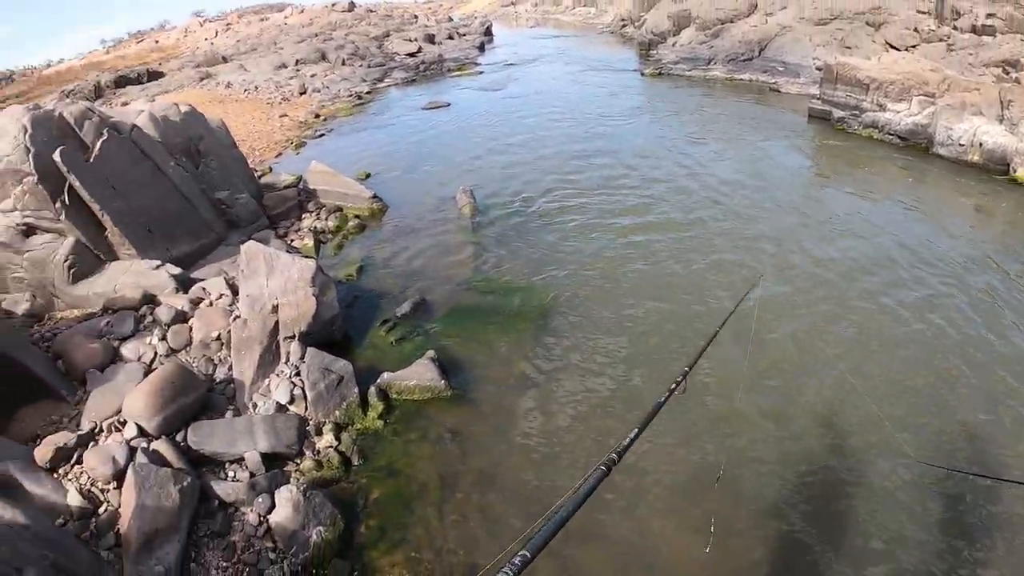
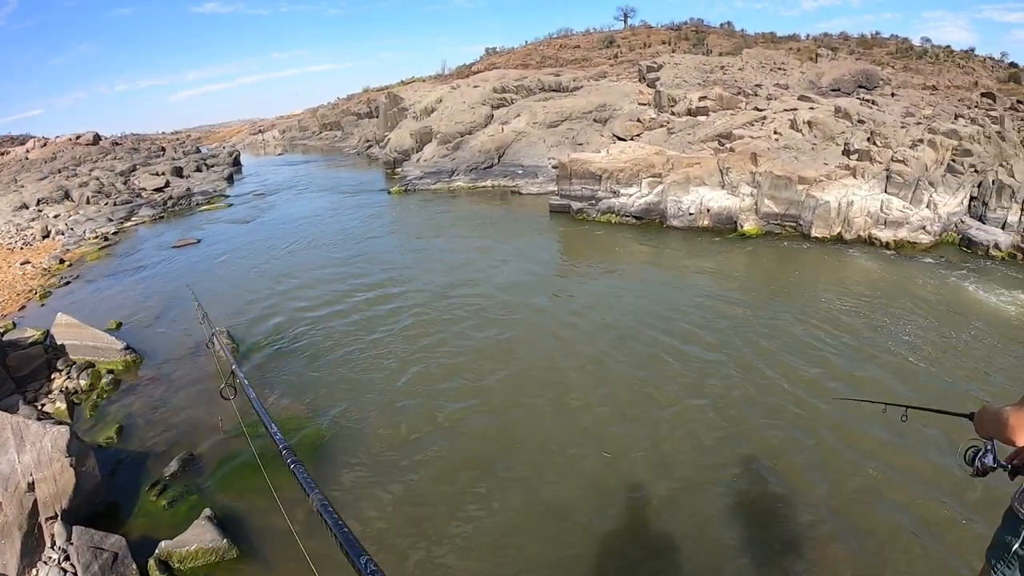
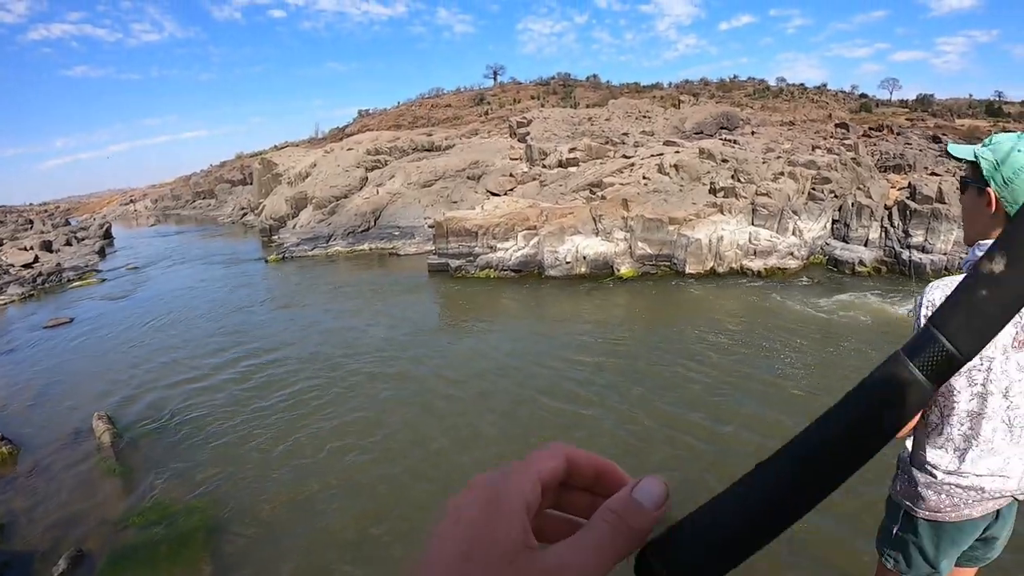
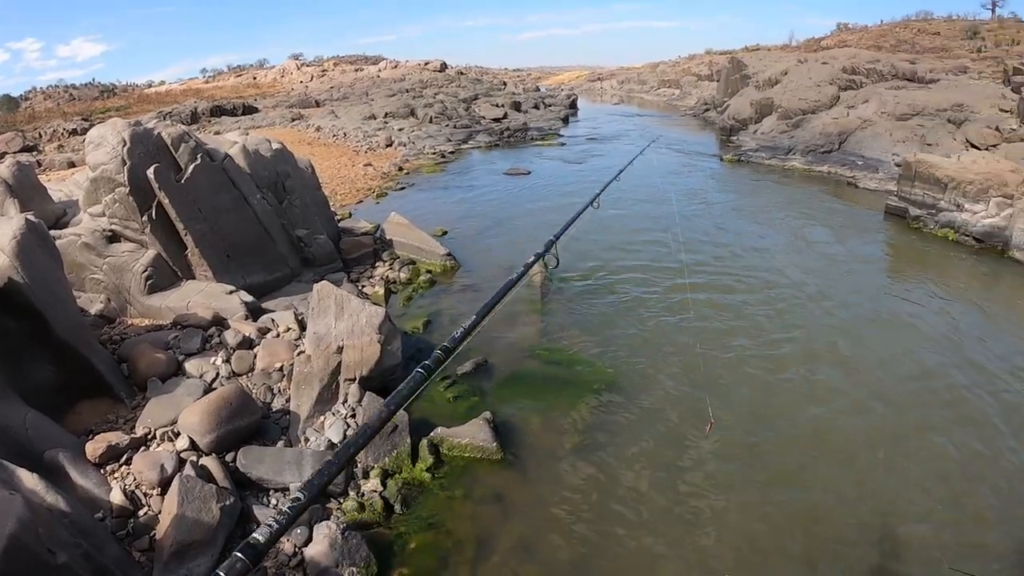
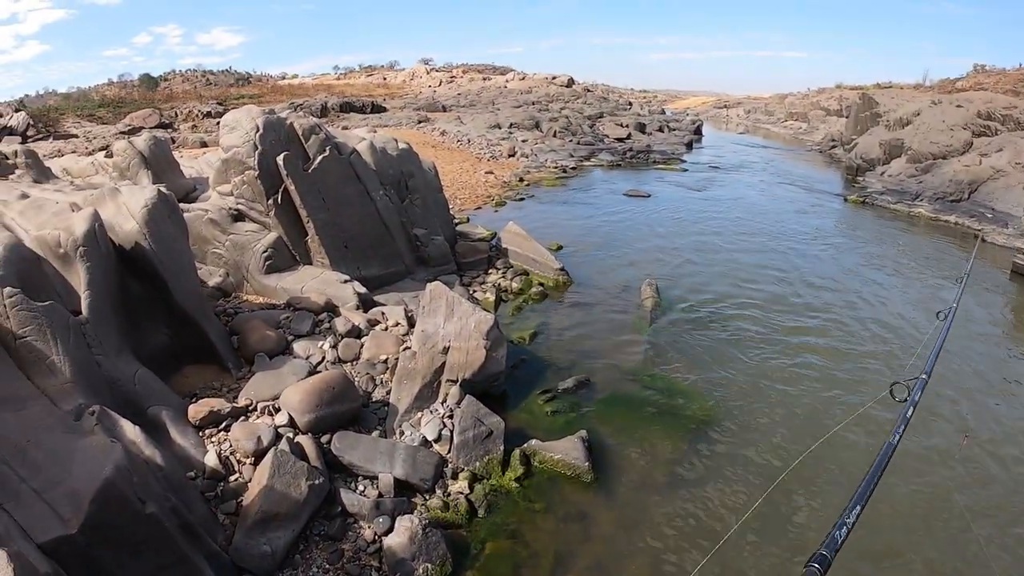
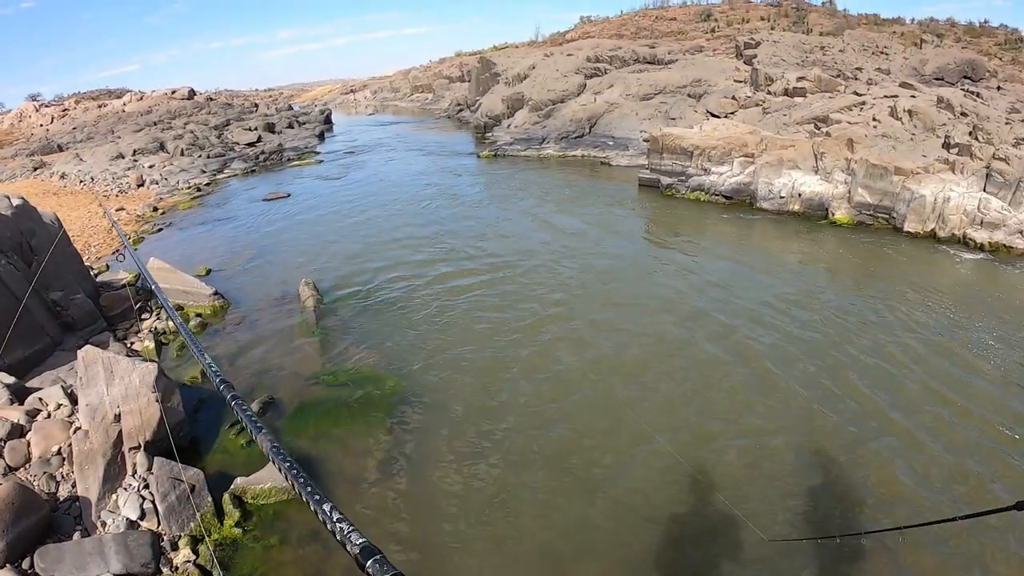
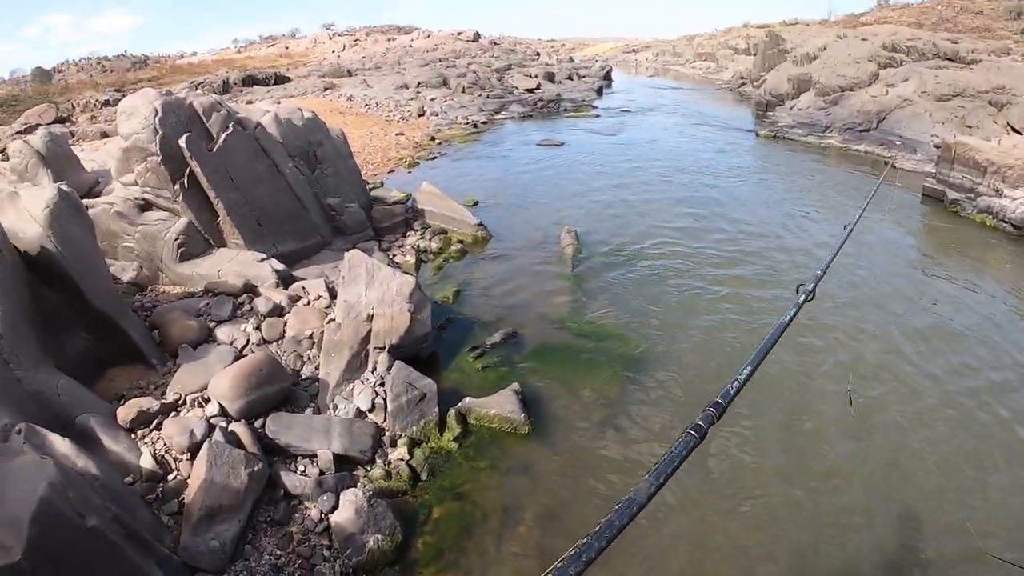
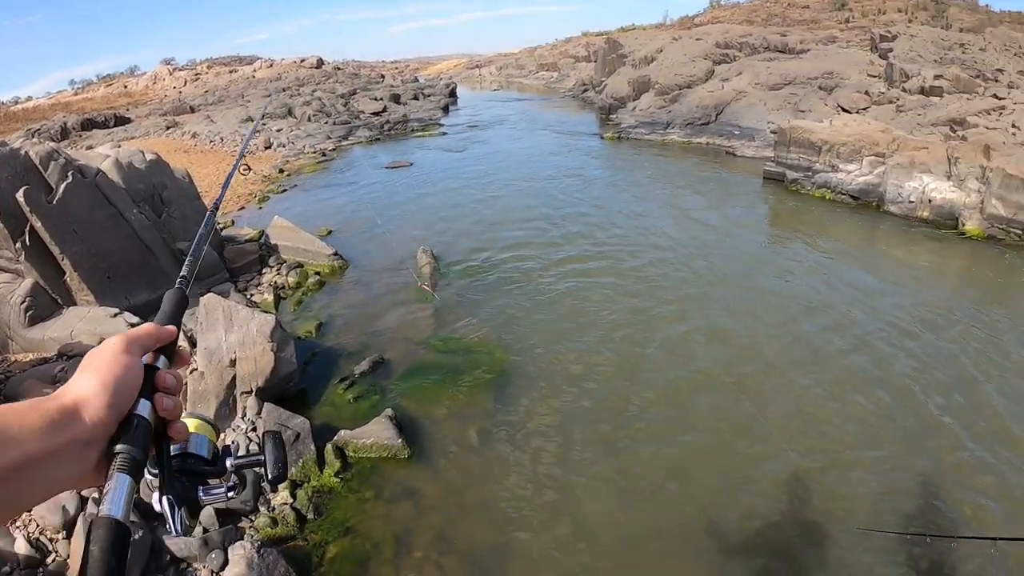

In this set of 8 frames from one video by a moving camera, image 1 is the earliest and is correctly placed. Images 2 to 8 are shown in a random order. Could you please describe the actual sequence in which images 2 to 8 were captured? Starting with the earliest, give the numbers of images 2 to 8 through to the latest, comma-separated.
7, 5, 4, 8, 6, 2, 3
